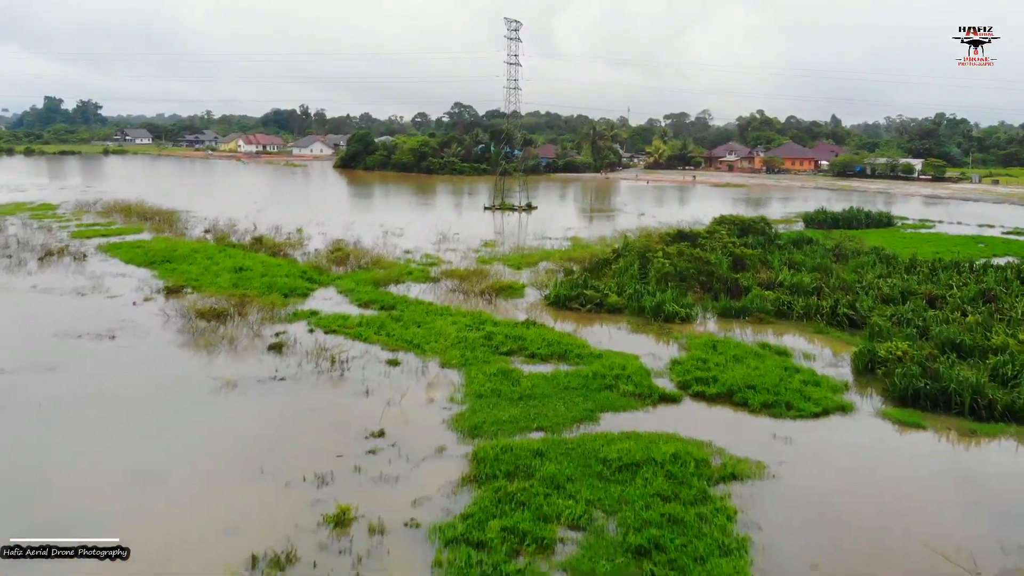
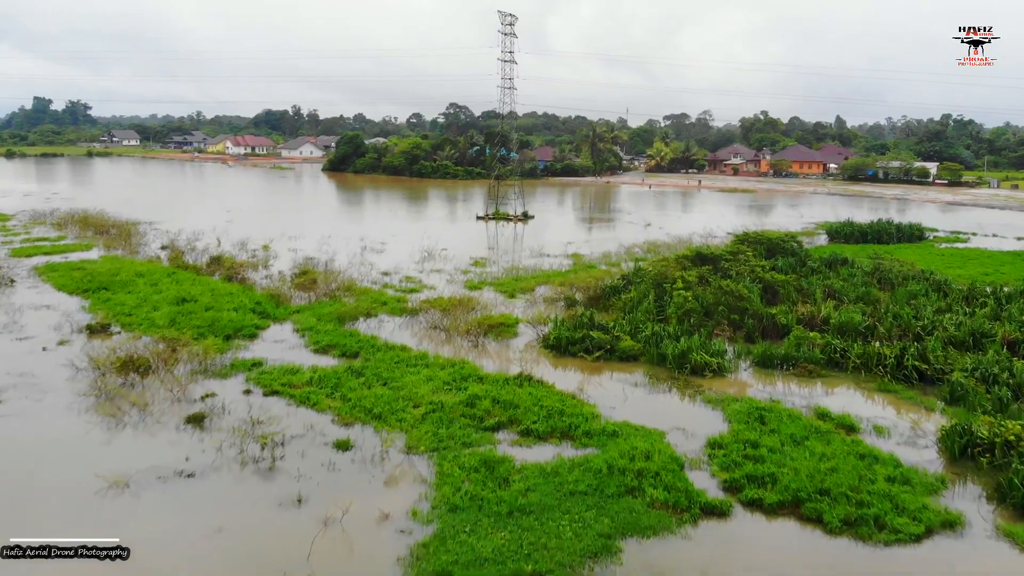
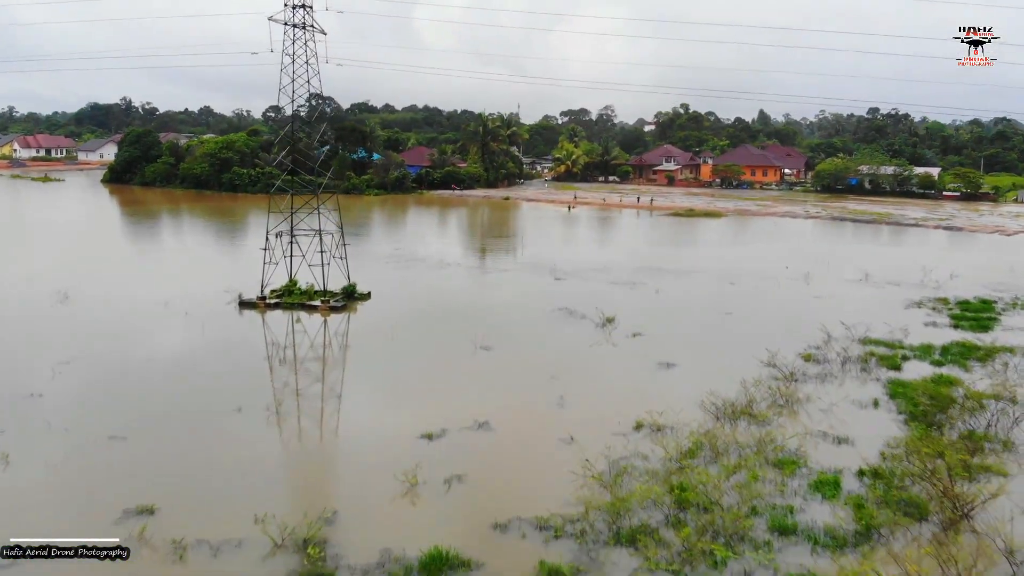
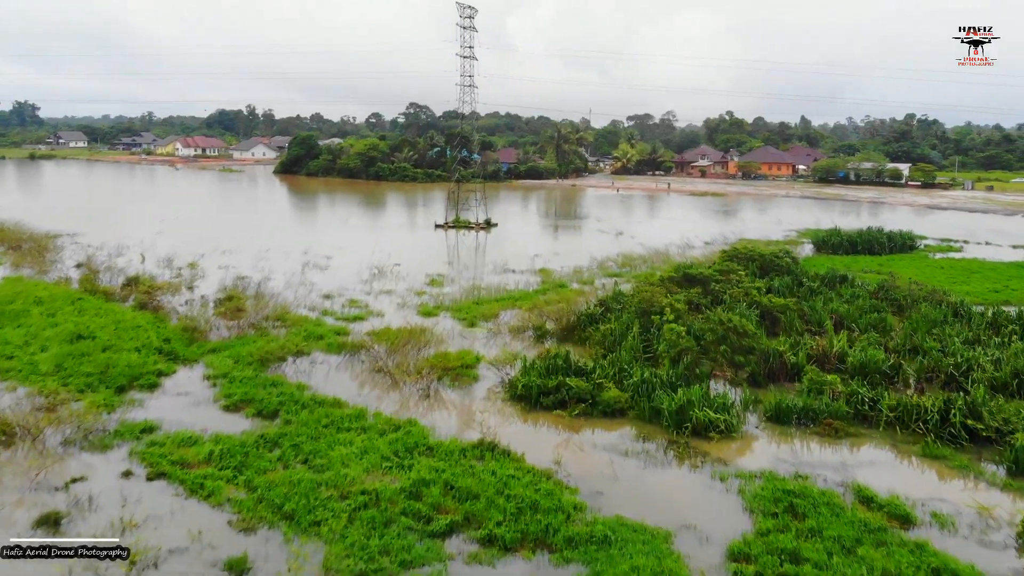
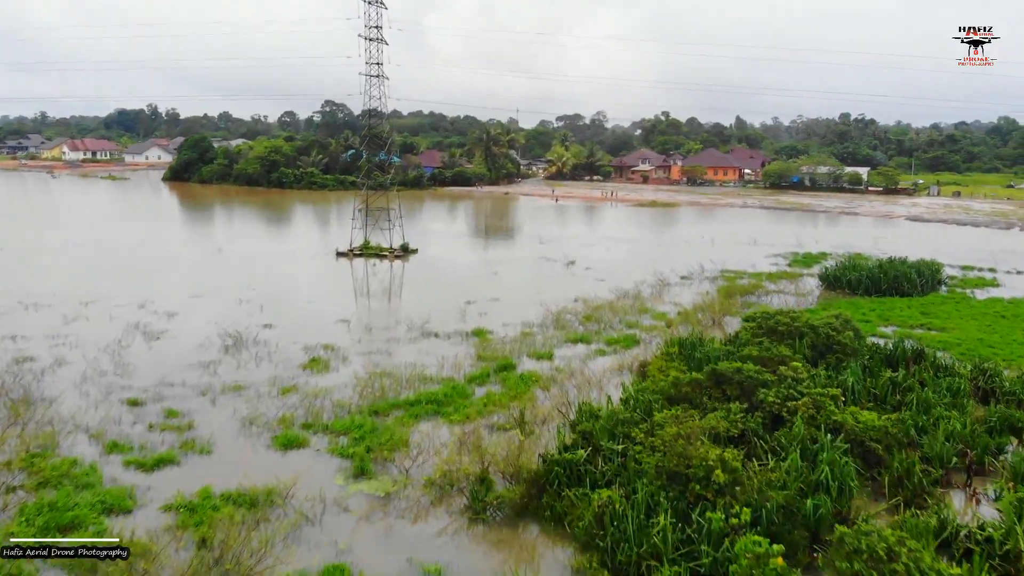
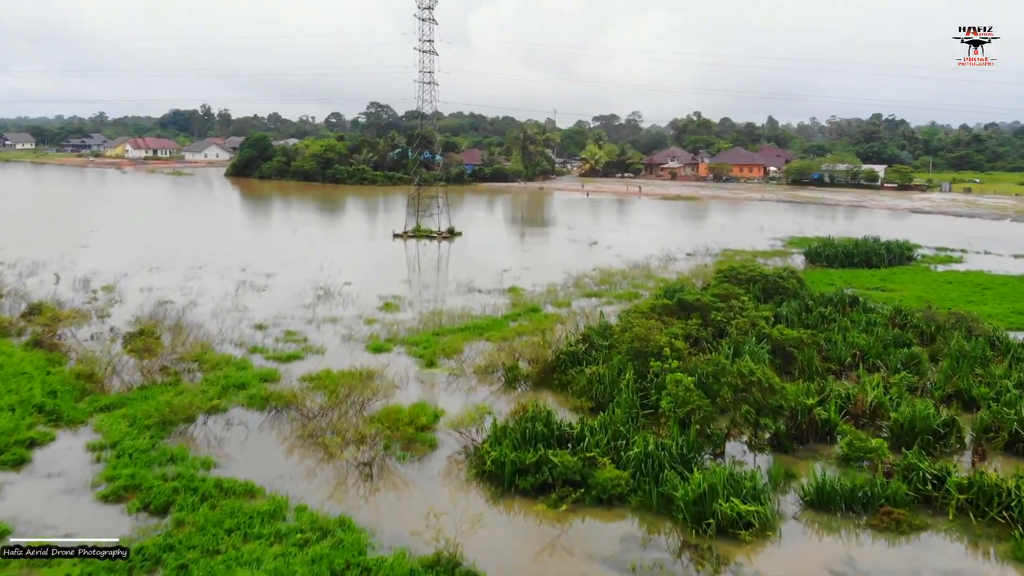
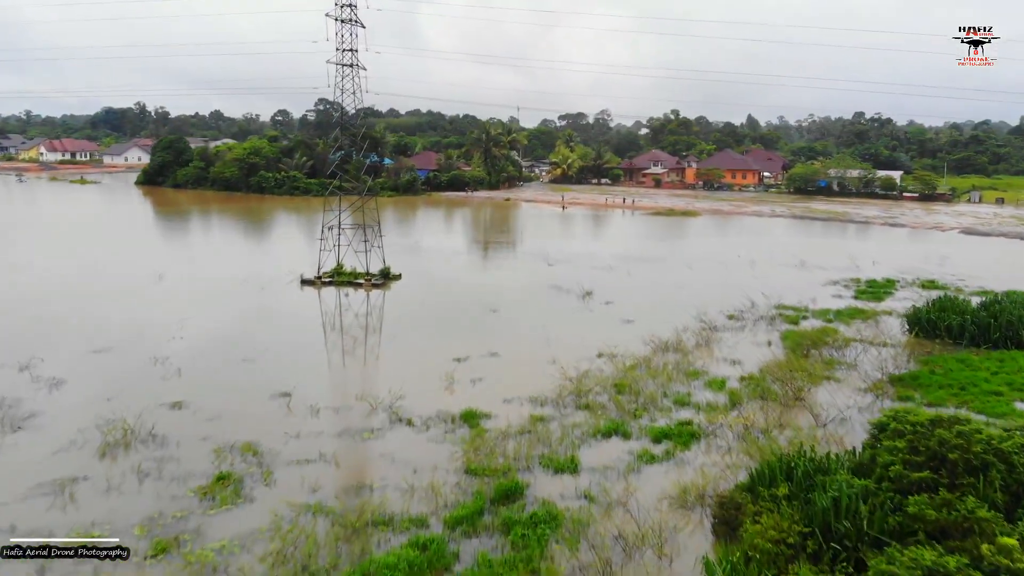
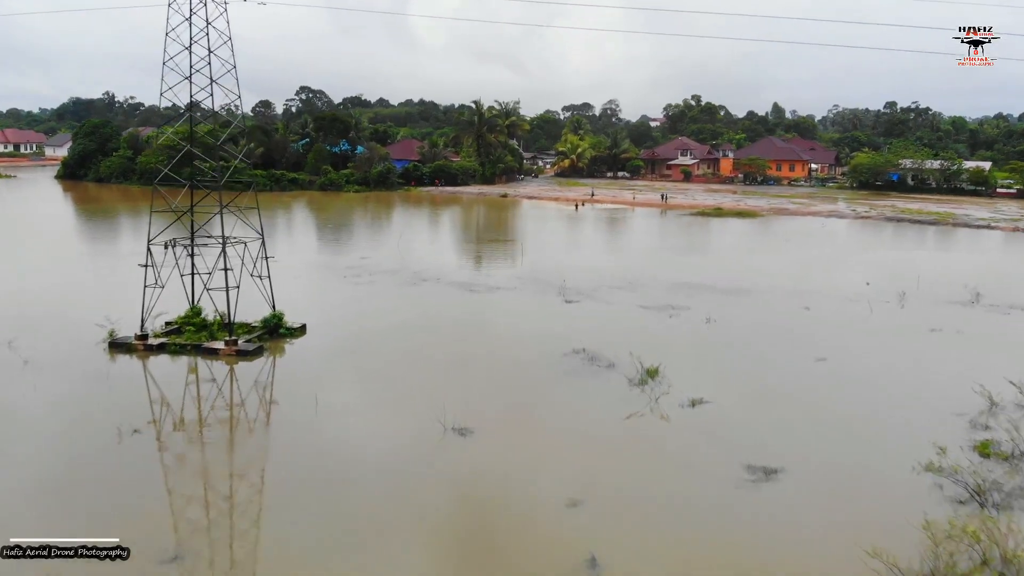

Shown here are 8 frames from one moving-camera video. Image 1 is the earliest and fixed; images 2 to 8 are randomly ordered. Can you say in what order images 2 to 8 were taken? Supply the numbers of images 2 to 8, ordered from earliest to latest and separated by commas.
2, 4, 6, 5, 7, 3, 8
